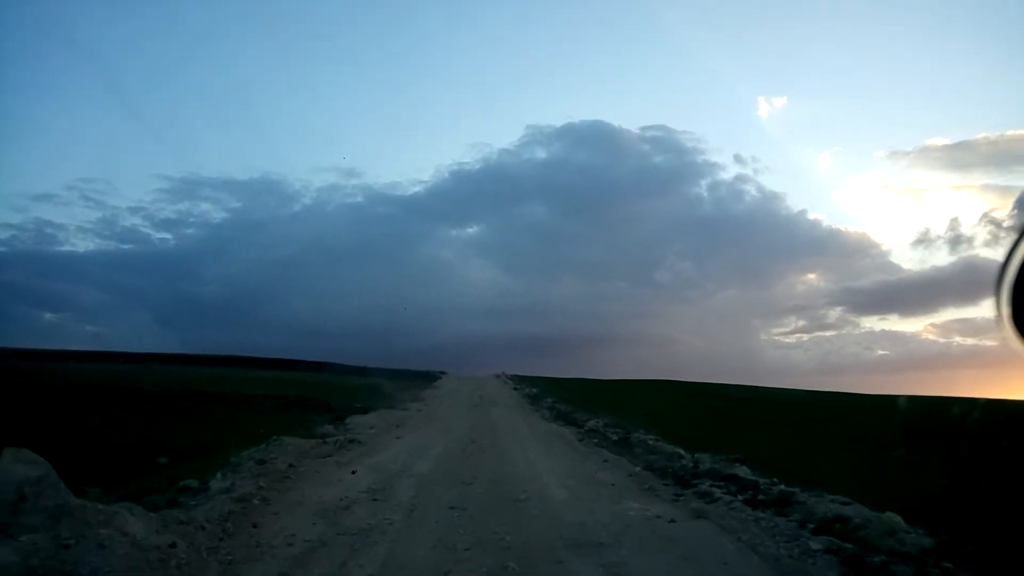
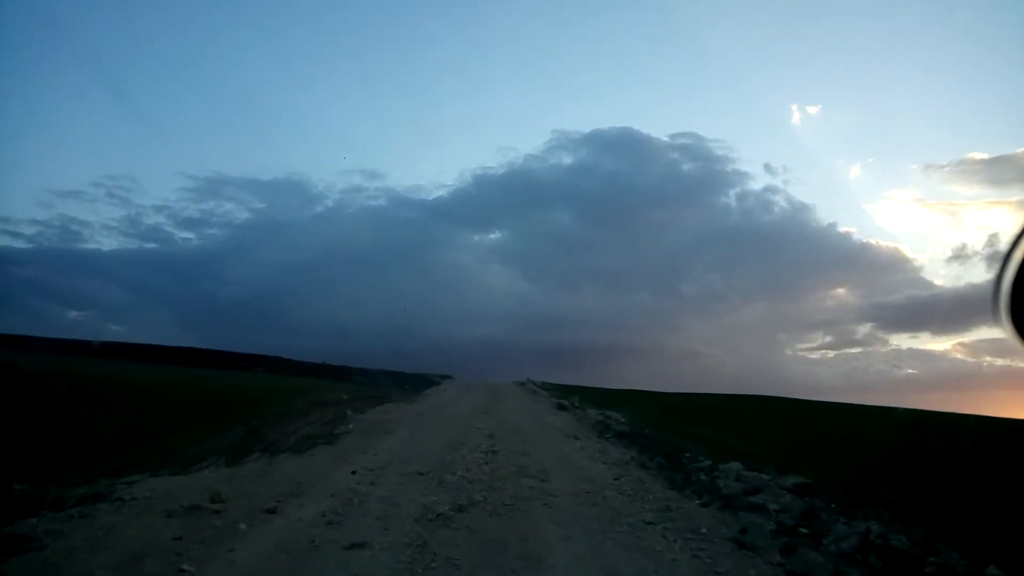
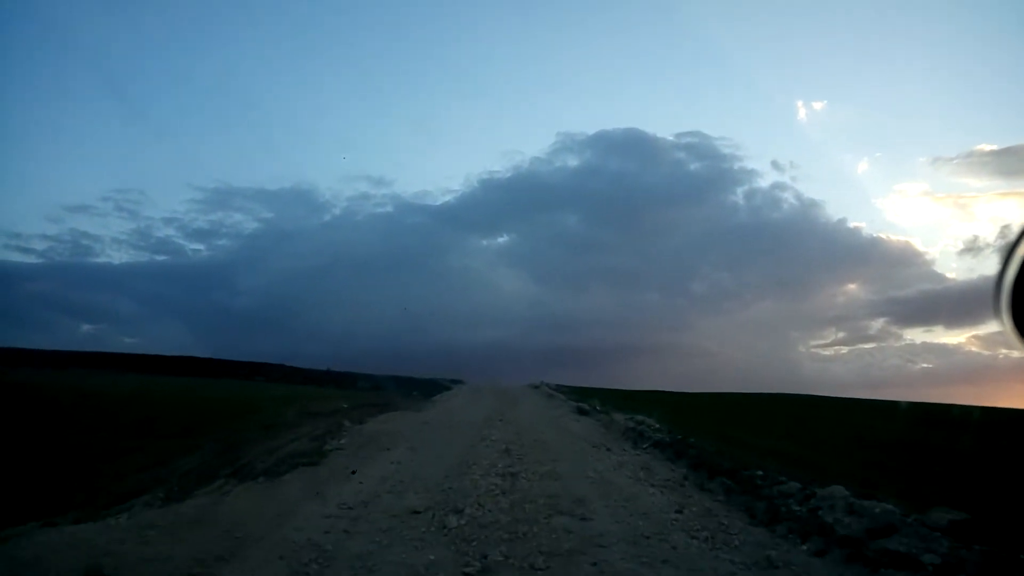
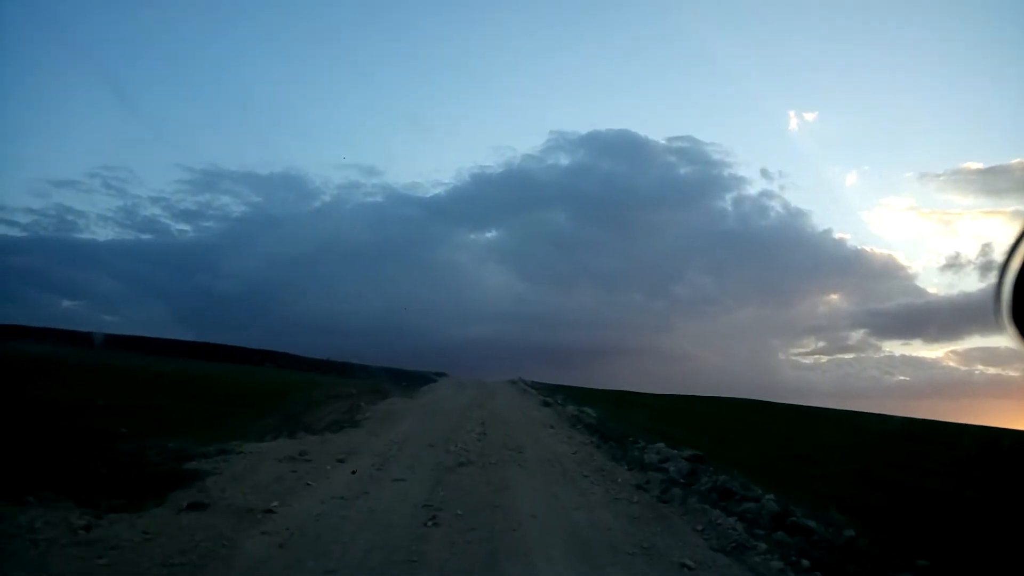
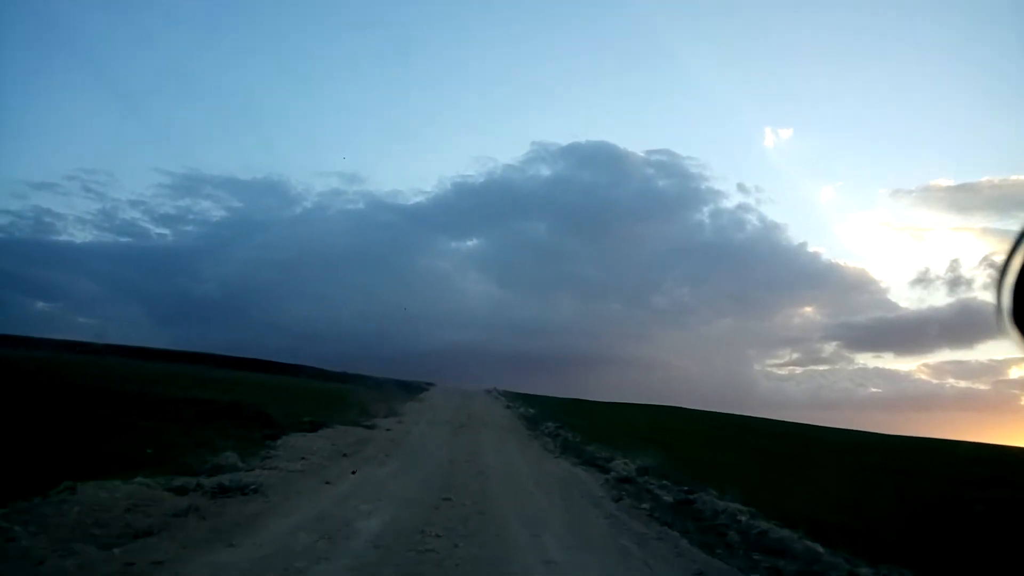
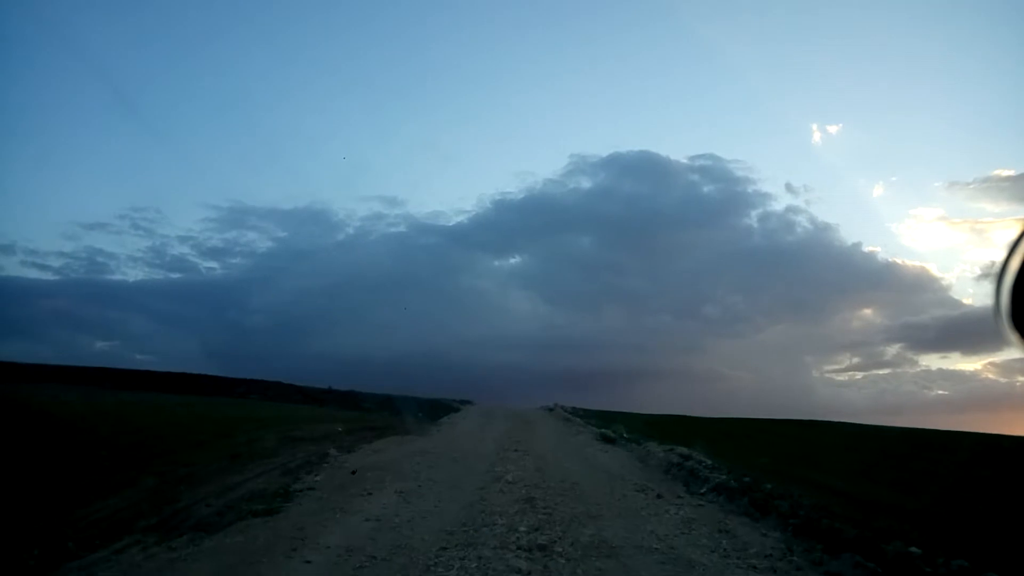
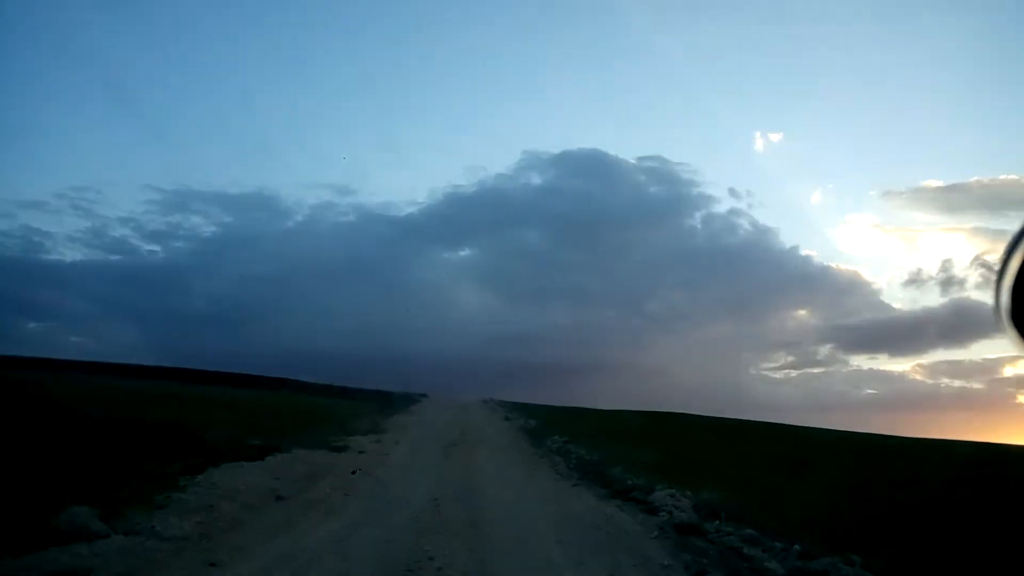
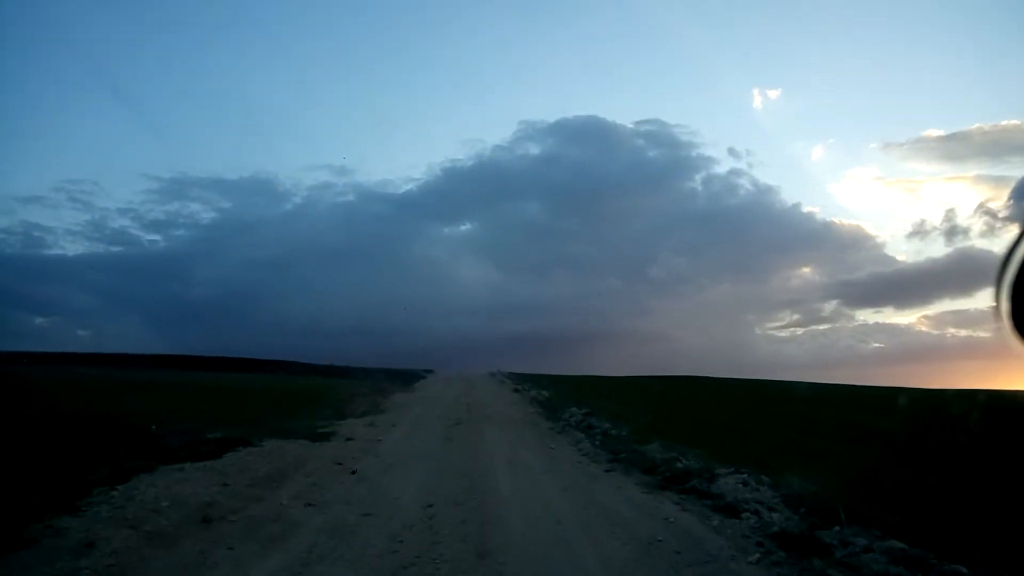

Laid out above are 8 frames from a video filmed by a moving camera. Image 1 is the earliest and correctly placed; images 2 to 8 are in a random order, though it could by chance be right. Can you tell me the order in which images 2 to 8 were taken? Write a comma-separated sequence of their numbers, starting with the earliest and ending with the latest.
5, 7, 8, 4, 2, 3, 6
